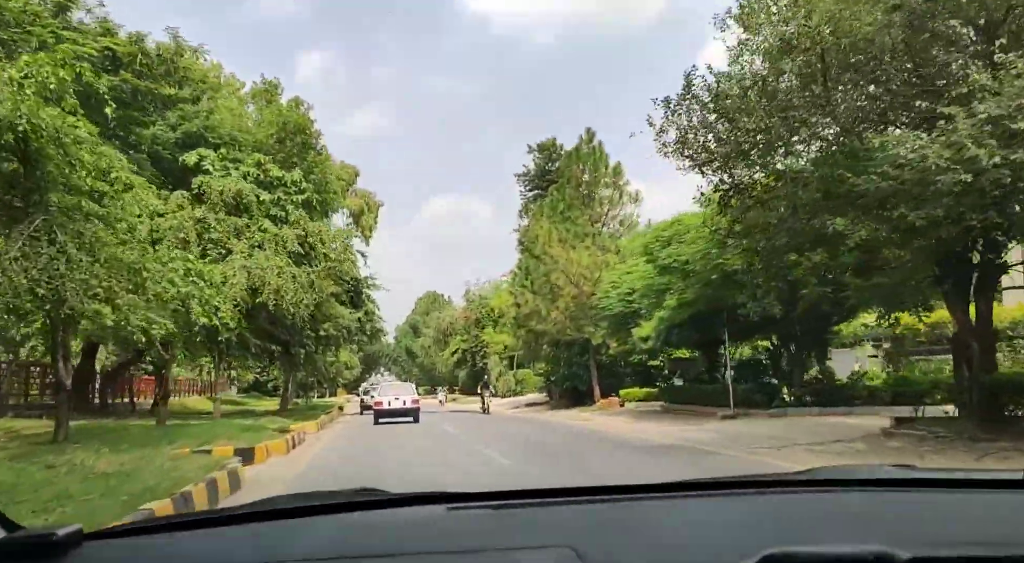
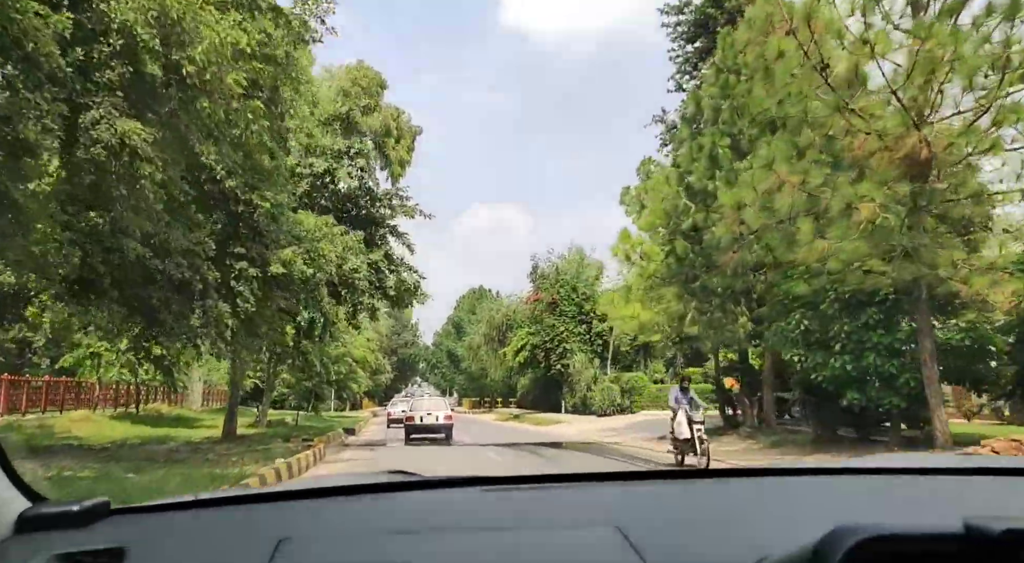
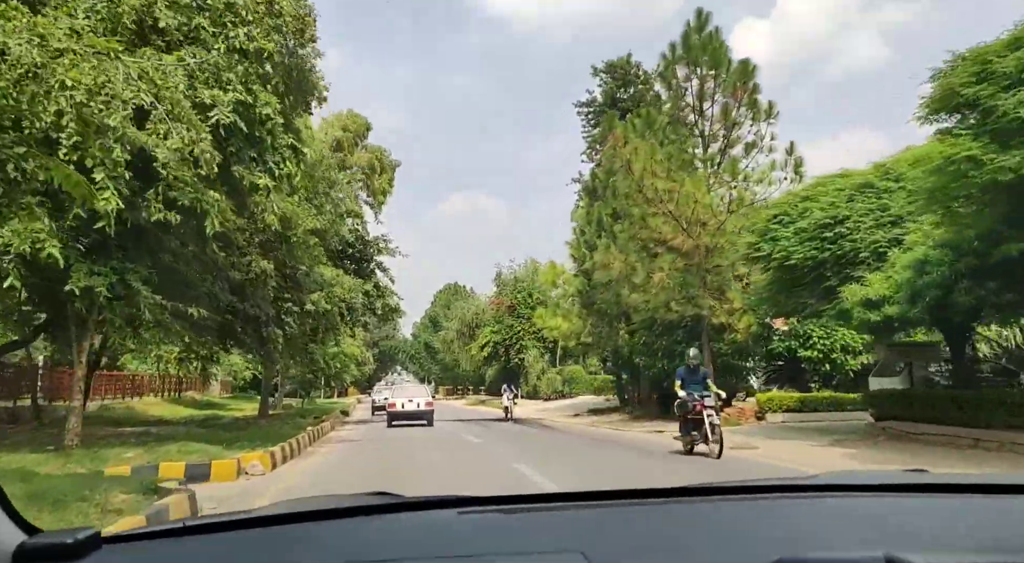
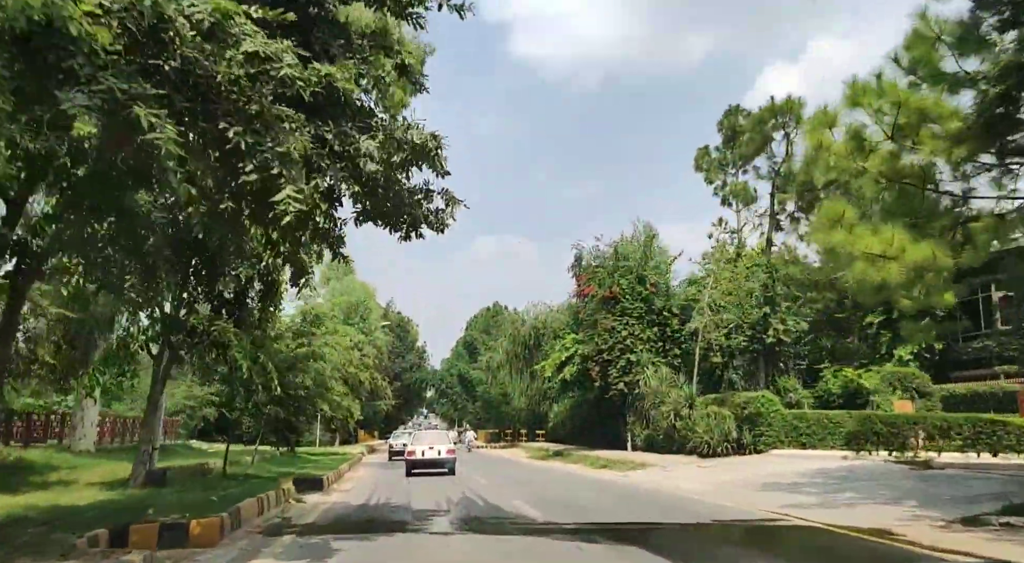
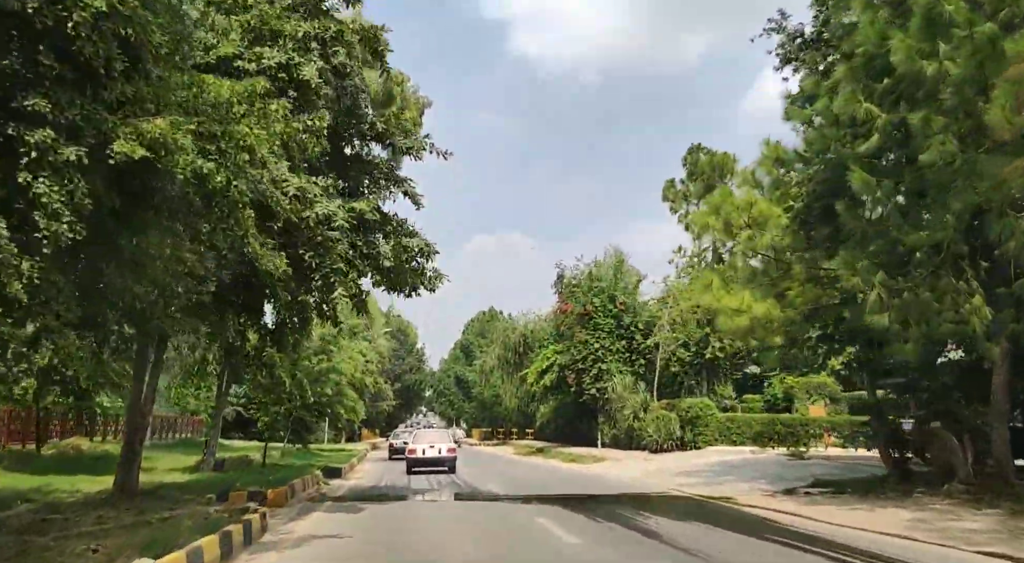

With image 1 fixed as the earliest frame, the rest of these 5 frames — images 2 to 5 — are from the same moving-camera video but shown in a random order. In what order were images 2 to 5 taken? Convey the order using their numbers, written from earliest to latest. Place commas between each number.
3, 2, 5, 4
